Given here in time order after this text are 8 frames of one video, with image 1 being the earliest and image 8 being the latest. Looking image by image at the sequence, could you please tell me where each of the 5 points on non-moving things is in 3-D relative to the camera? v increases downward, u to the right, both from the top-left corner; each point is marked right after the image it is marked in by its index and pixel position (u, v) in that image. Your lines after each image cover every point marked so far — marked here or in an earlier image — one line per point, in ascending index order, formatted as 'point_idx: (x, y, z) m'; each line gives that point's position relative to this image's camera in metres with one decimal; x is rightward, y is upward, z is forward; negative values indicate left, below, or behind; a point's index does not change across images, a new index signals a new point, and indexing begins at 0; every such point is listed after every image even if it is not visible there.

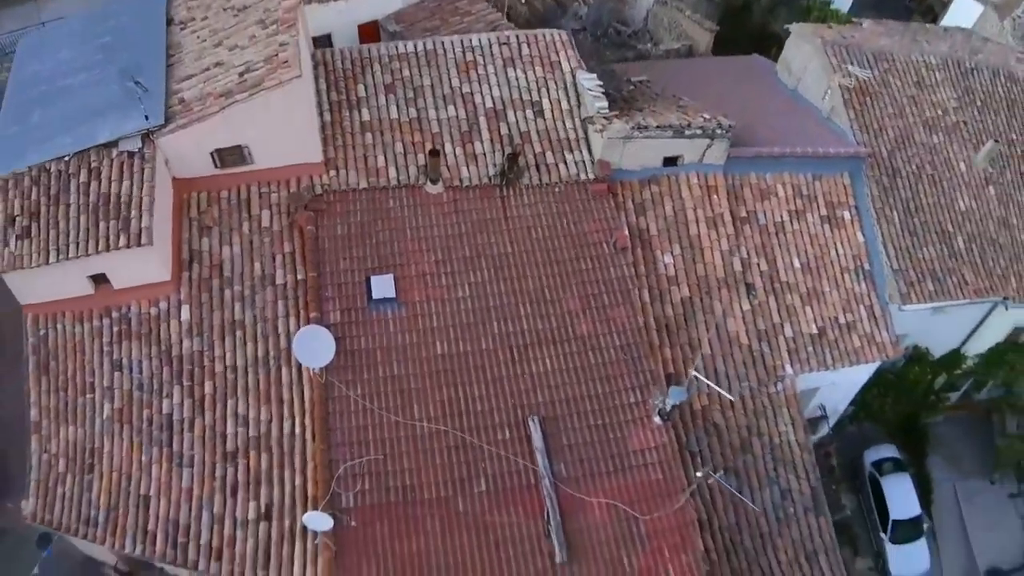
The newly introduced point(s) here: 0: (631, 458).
0: (+1.4, -2.1, +9.8) m
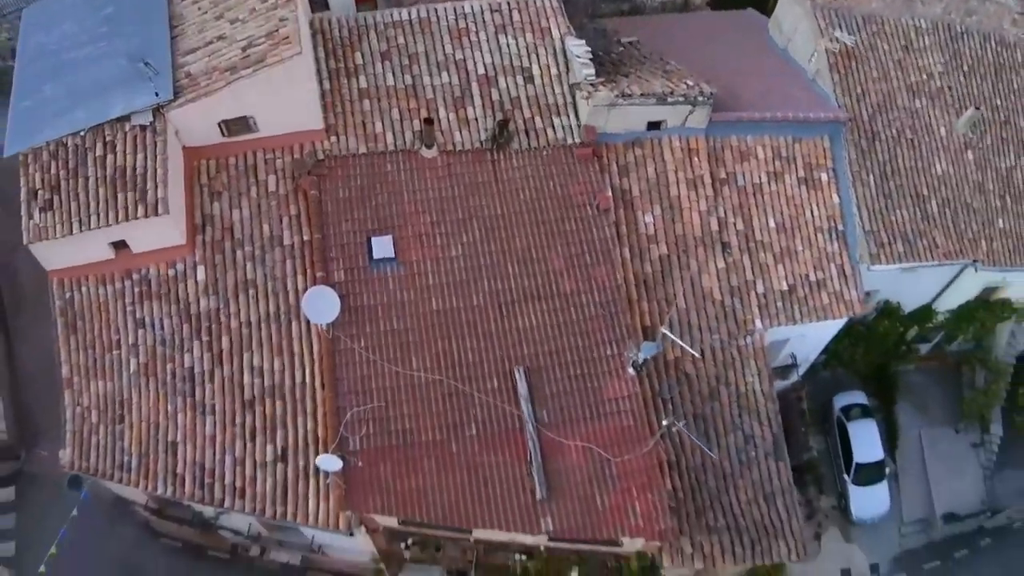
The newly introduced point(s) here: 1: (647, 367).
0: (+1.2, -1.5, +10.6) m
1: (+1.9, -1.1, +11.0) m
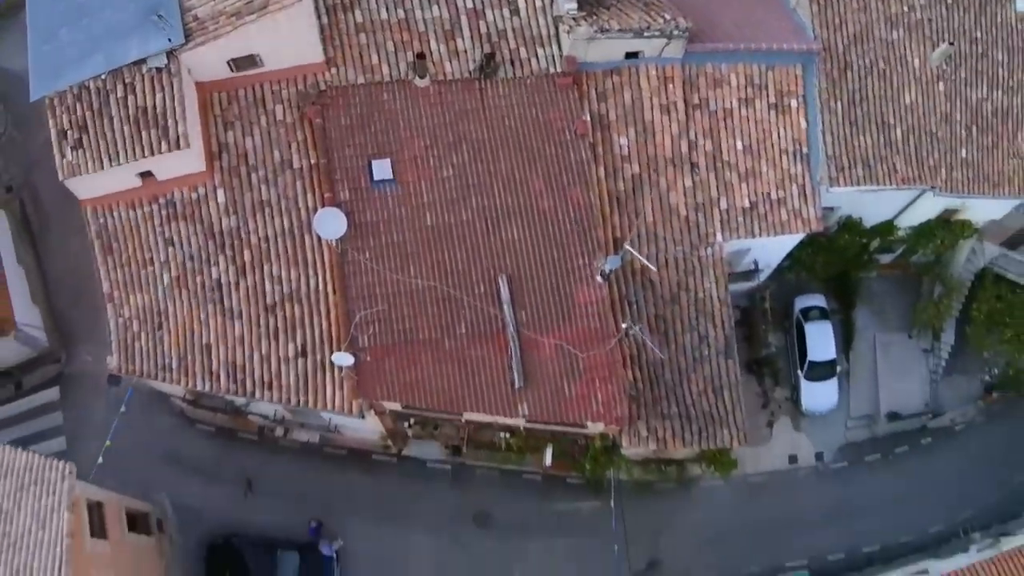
0: (+1.0, -0.3, +12.1) m
1: (+1.6, +0.2, +12.4) m
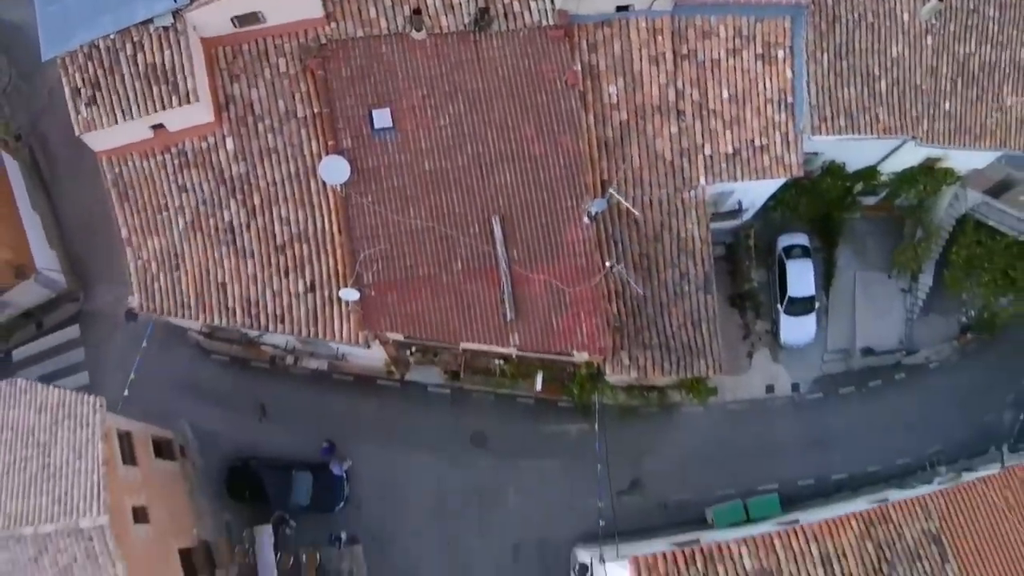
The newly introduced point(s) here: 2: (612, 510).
0: (+0.9, +0.7, +12.9) m
1: (+1.5, +1.2, +13.1) m
2: (+2.2, -5.0, +17.4) m
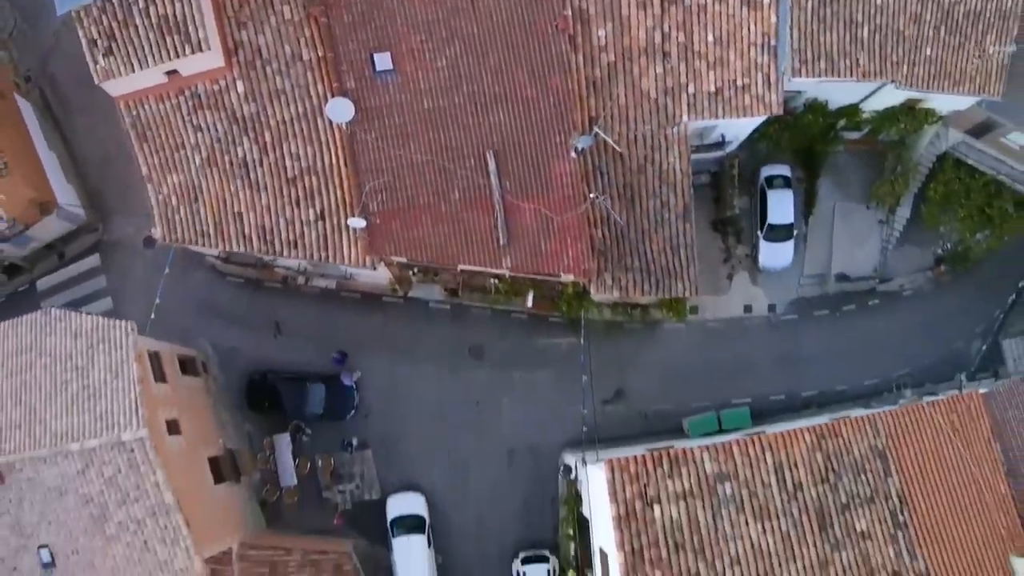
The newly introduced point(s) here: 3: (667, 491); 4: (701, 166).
0: (+0.8, +1.9, +13.8) m
1: (+1.4, +2.4, +14.1) m
2: (+2.1, -3.2, +19.0) m
3: (+2.6, -3.3, +13.1) m
4: (+4.6, +3.0, +19.2) m
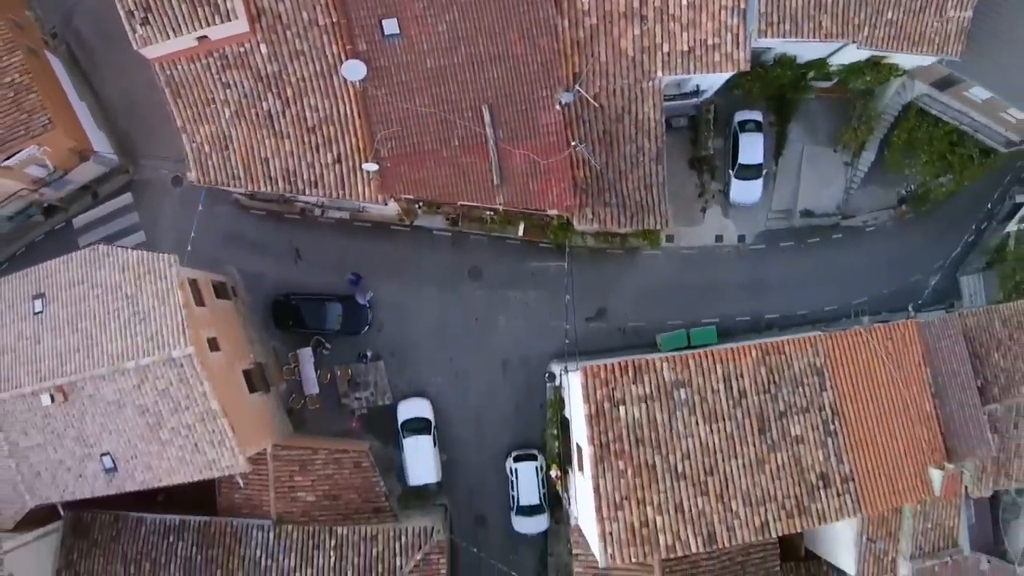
0: (+0.6, +3.1, +15.7) m
1: (+1.3, +3.7, +15.9) m
2: (+1.9, -1.4, +21.4) m
3: (+2.4, -2.1, +15.5) m
4: (+4.5, +4.8, +21.0) m
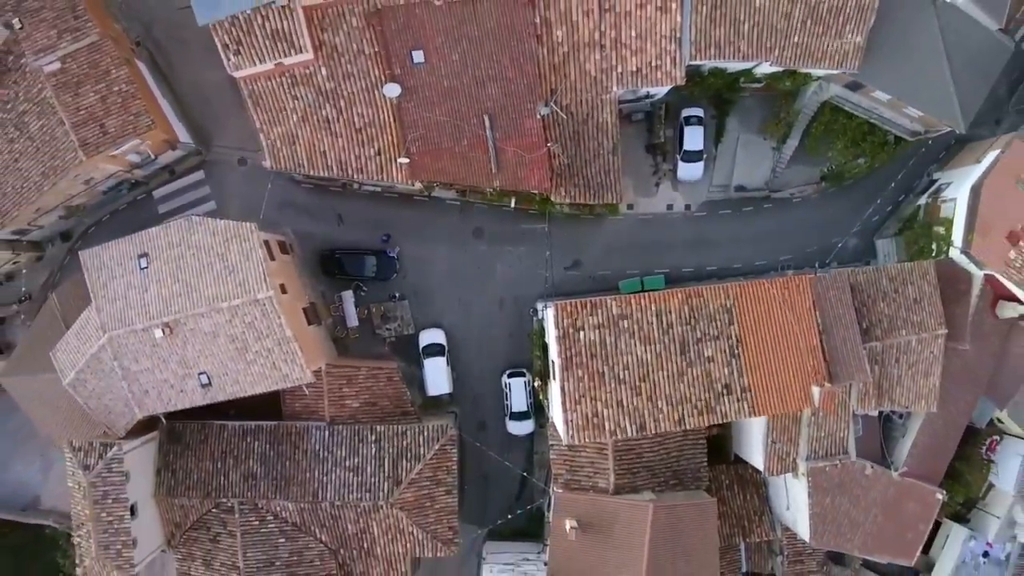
0: (+0.4, +4.2, +21.4) m
1: (+1.1, +4.8, +21.5) m
2: (+1.7, +0.1, +27.4) m
3: (+2.2, -1.0, +21.5) m
4: (+4.3, +6.2, +26.5) m
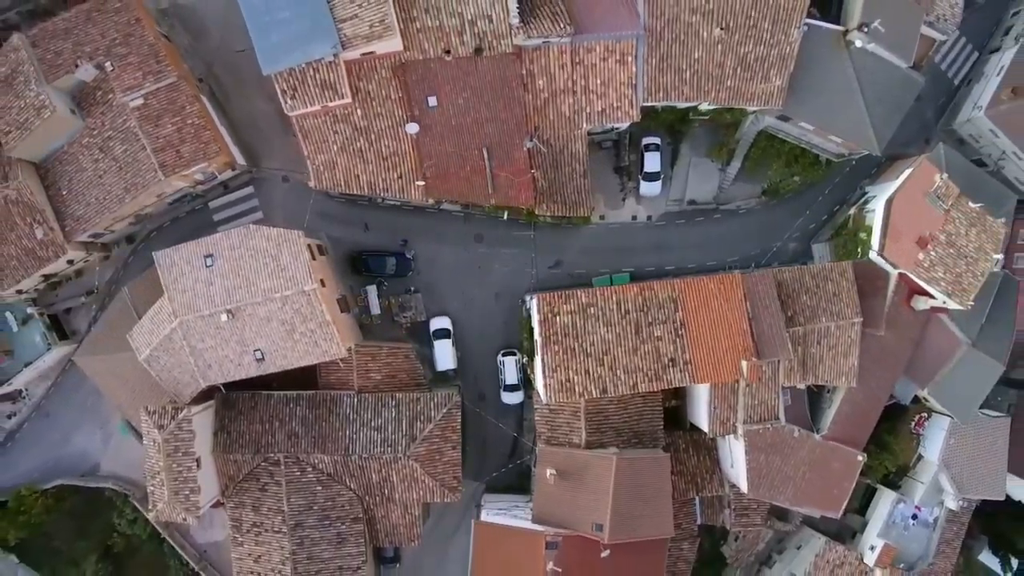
0: (+0.2, +4.4, +27.5) m
1: (+0.8, +5.0, +27.6) m
2: (+1.5, +0.3, +33.4) m
3: (+1.9, -0.8, +27.5) m
4: (+4.1, +6.4, +32.5) m
